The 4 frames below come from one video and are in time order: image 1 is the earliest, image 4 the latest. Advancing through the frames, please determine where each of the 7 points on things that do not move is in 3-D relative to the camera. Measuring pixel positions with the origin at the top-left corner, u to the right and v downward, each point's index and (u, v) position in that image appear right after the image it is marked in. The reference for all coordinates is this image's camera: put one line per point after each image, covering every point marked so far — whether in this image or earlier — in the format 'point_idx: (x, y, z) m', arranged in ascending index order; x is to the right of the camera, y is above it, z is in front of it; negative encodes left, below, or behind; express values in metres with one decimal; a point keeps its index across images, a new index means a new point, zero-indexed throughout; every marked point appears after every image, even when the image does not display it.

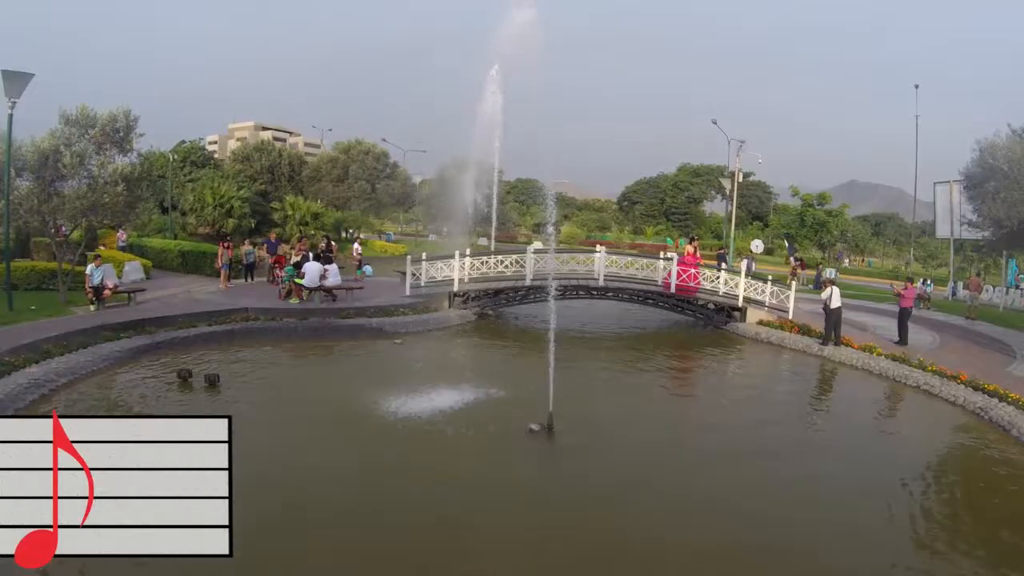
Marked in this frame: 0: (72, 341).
0: (-6.4, -0.8, +10.0) m
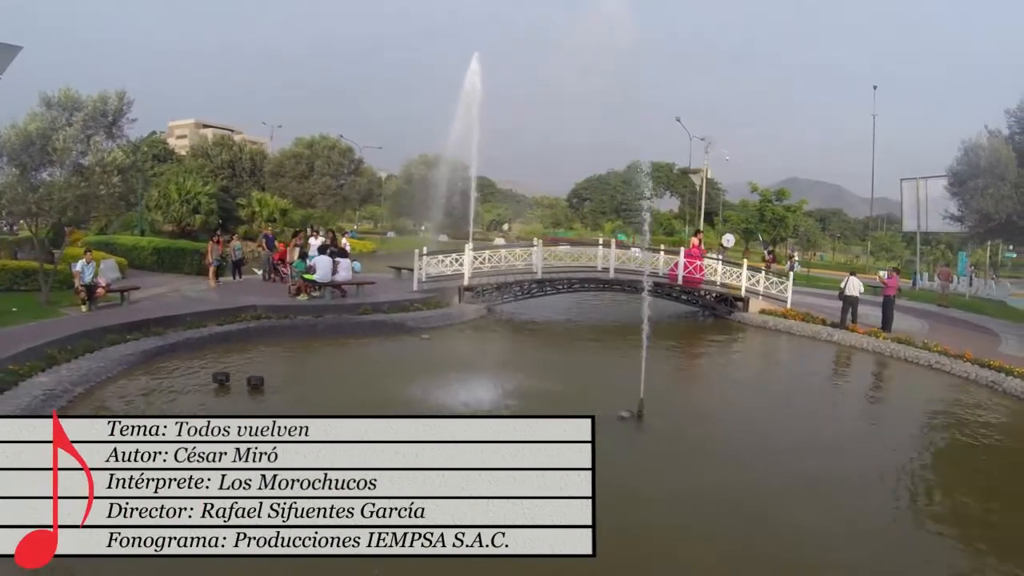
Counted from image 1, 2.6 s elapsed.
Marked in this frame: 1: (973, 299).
0: (-6.0, -0.8, +9.4) m
1: (+11.8, -0.3, +17.2) m
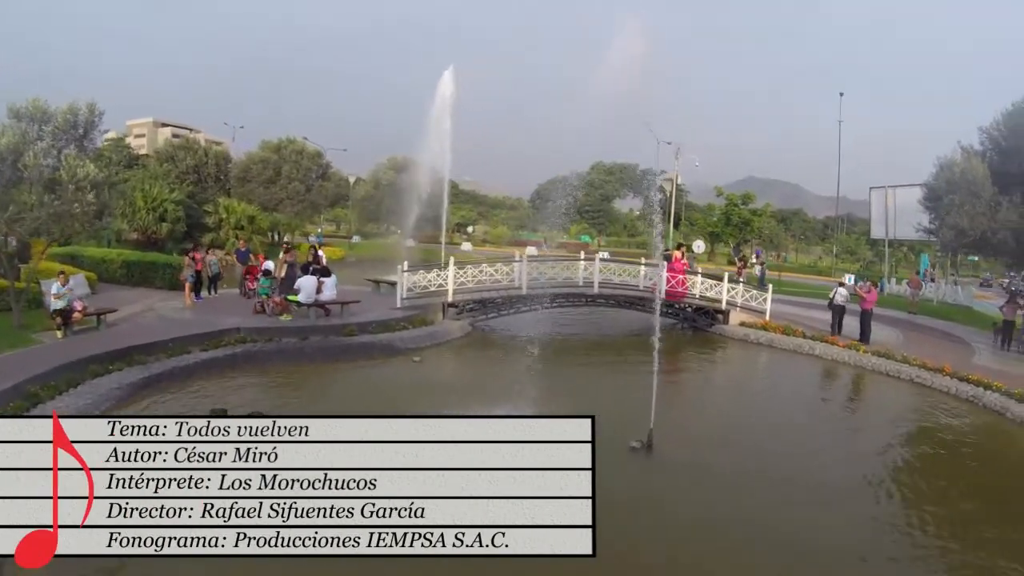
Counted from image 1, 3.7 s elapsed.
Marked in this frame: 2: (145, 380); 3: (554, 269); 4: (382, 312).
0: (-6.1, -1.2, +9.0) m
1: (+11.3, -0.4, +17.8) m
2: (-5.3, -1.3, +9.7) m
3: (+1.0, +0.5, +16.5) m
4: (-2.8, -0.5, +14.4) m
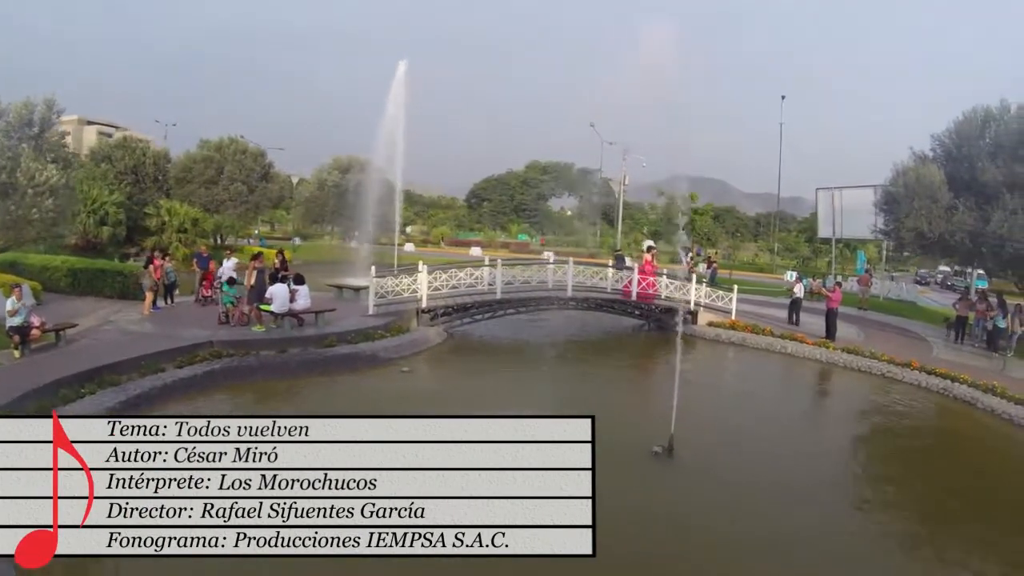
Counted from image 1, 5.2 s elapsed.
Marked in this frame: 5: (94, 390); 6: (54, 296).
0: (-6.0, -1.3, +8.2) m
1: (+10.3, -0.3, +18.8) m
2: (-5.3, -1.5, +9.1) m
3: (+0.2, +0.4, +16.5) m
4: (-3.3, -0.6, +14.0) m
5: (-5.8, -1.3, +9.2) m
6: (-9.8, -0.2, +14.2) m
